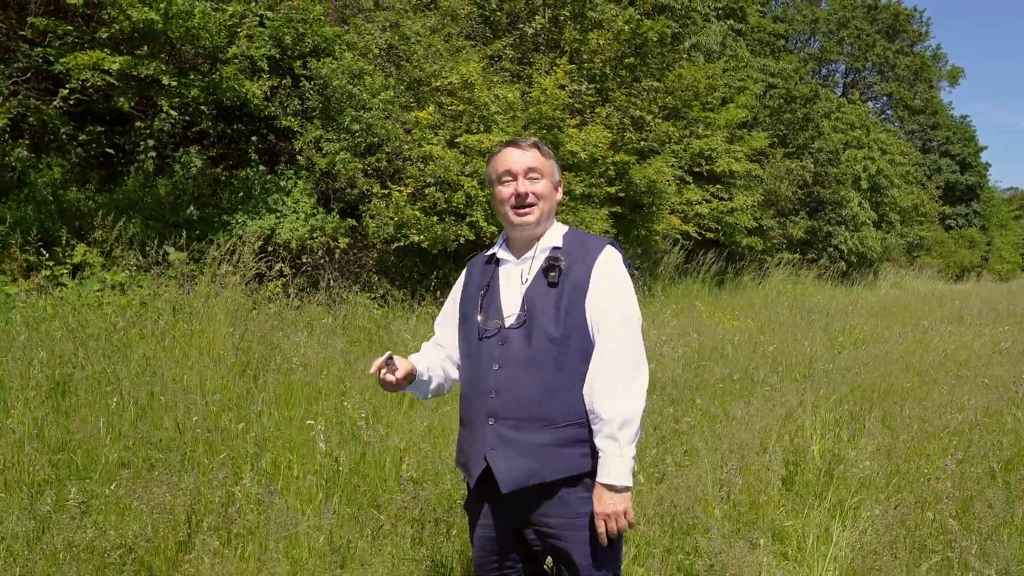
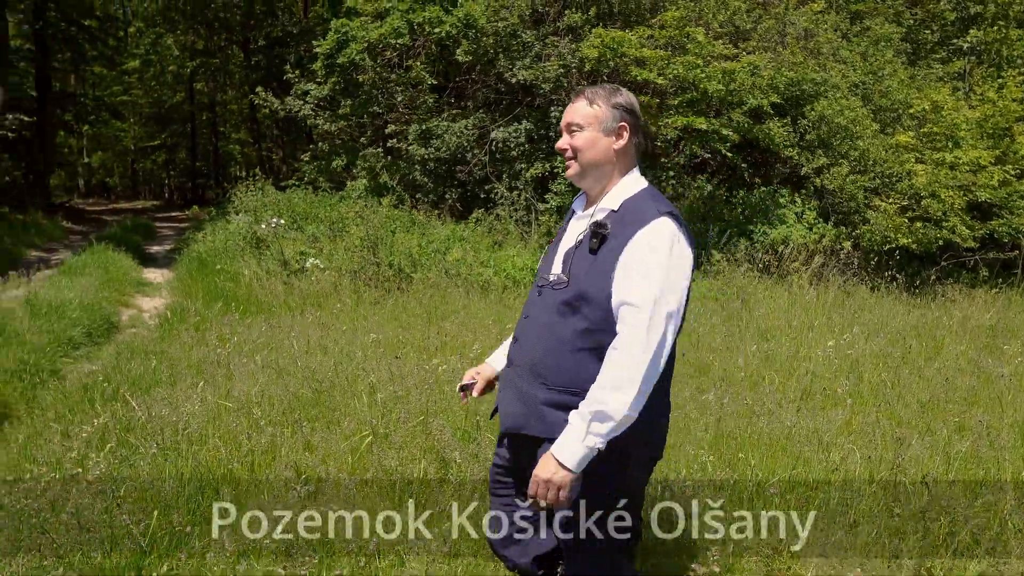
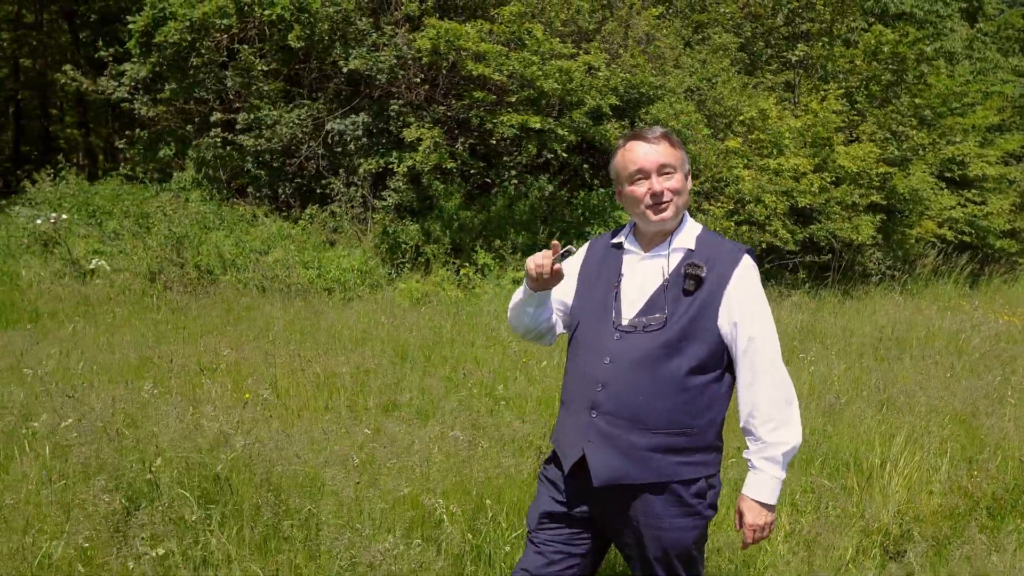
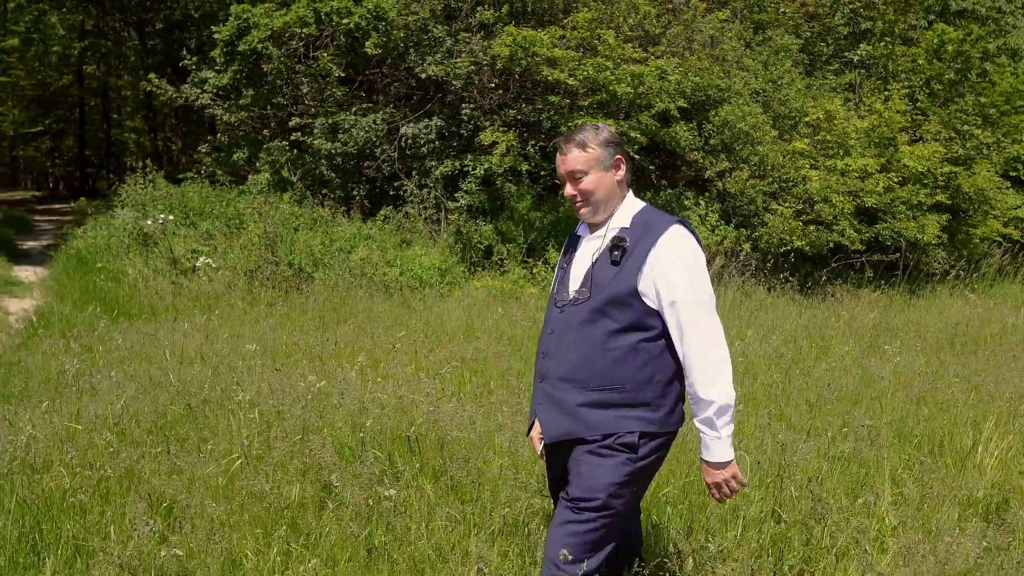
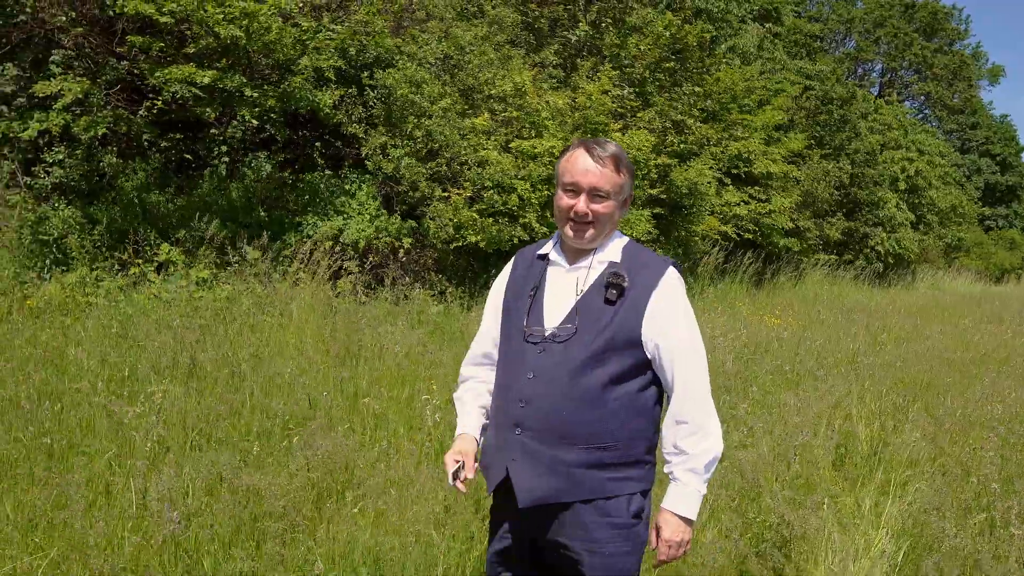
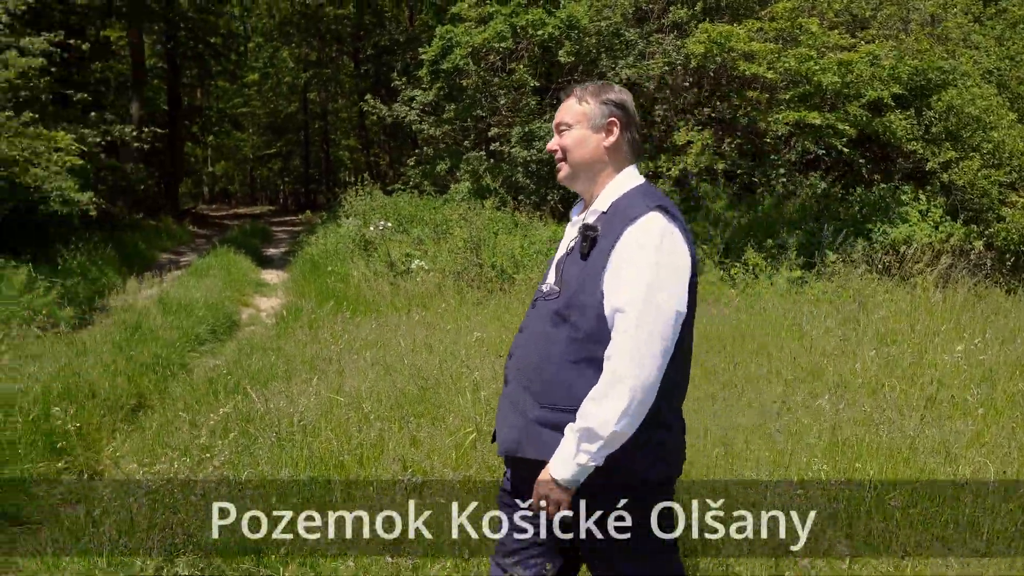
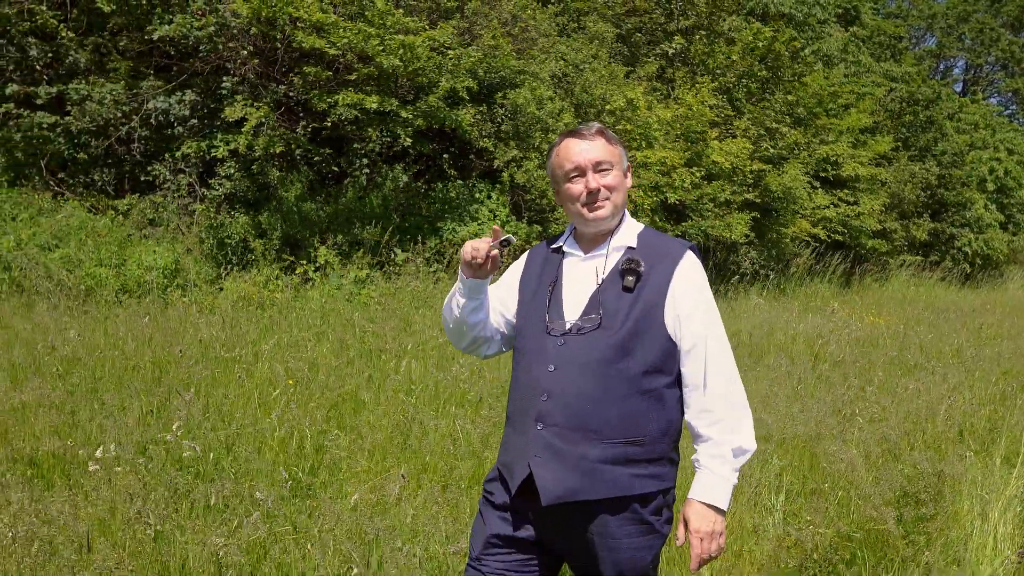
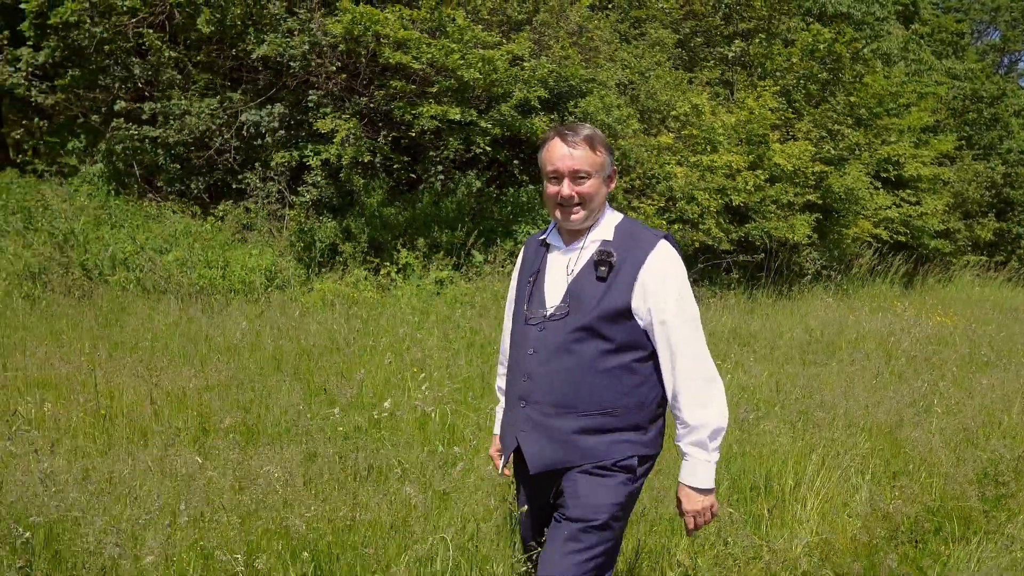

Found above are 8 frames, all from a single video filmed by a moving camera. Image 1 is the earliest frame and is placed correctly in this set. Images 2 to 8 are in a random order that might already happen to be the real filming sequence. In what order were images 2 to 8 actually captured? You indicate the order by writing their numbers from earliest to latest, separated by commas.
5, 7, 8, 3, 4, 2, 6
